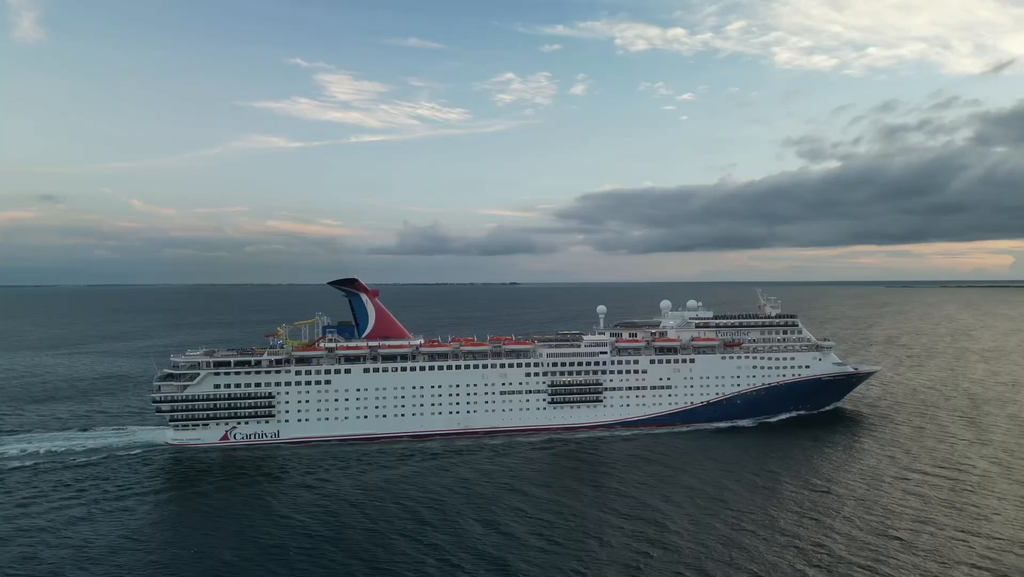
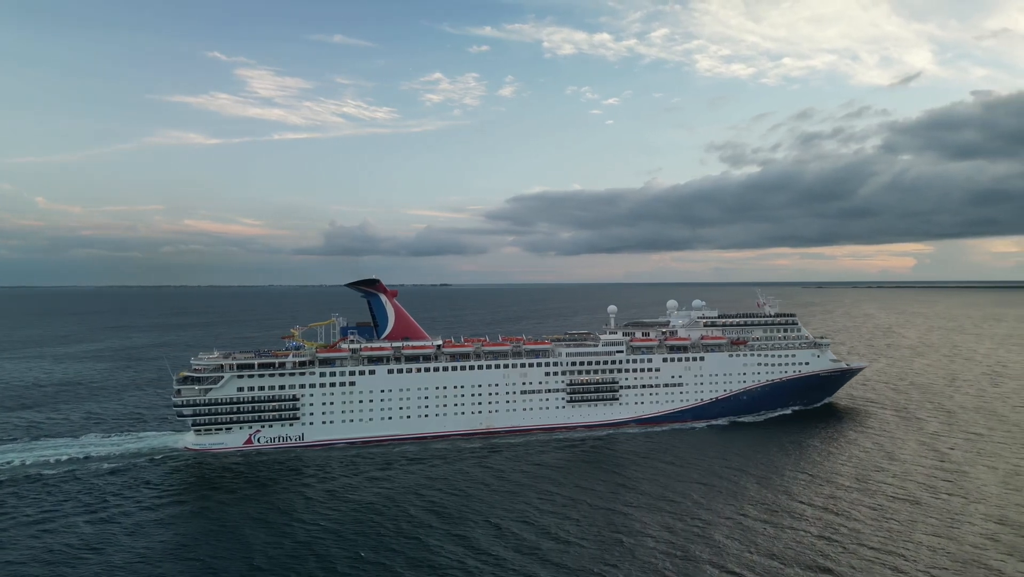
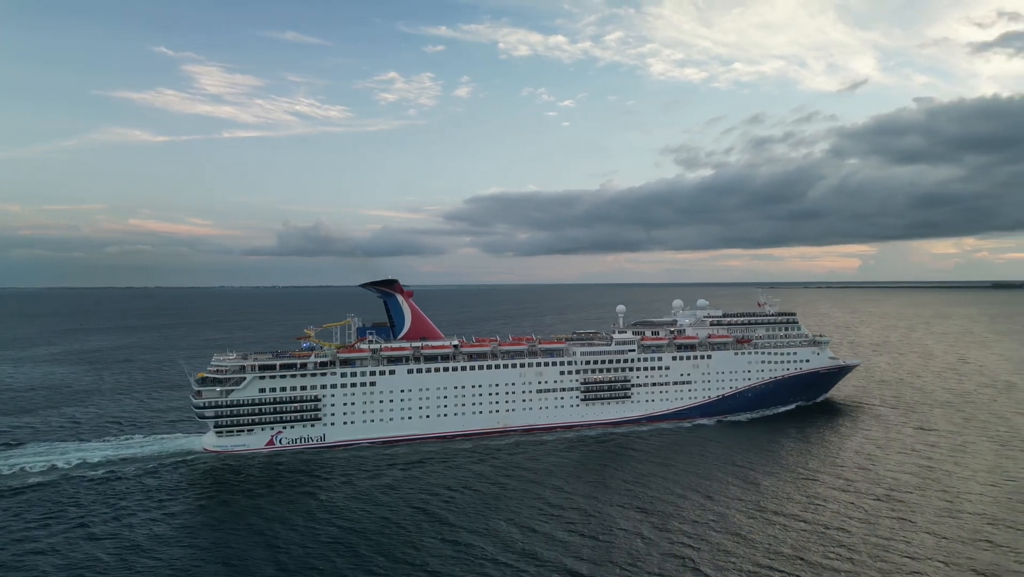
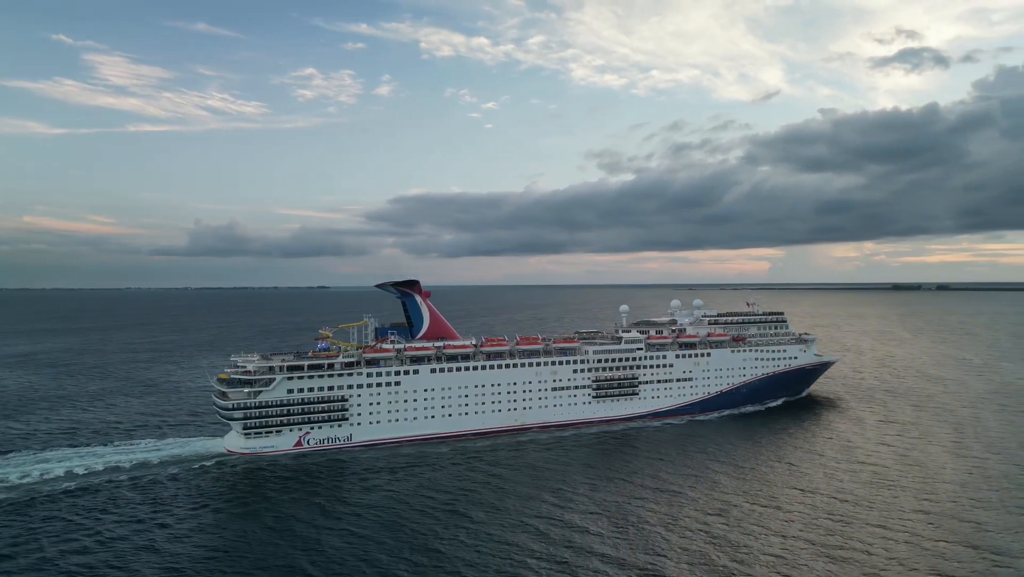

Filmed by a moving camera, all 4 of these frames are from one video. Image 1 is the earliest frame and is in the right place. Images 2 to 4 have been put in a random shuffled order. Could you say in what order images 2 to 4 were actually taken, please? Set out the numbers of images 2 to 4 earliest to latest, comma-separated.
2, 3, 4
